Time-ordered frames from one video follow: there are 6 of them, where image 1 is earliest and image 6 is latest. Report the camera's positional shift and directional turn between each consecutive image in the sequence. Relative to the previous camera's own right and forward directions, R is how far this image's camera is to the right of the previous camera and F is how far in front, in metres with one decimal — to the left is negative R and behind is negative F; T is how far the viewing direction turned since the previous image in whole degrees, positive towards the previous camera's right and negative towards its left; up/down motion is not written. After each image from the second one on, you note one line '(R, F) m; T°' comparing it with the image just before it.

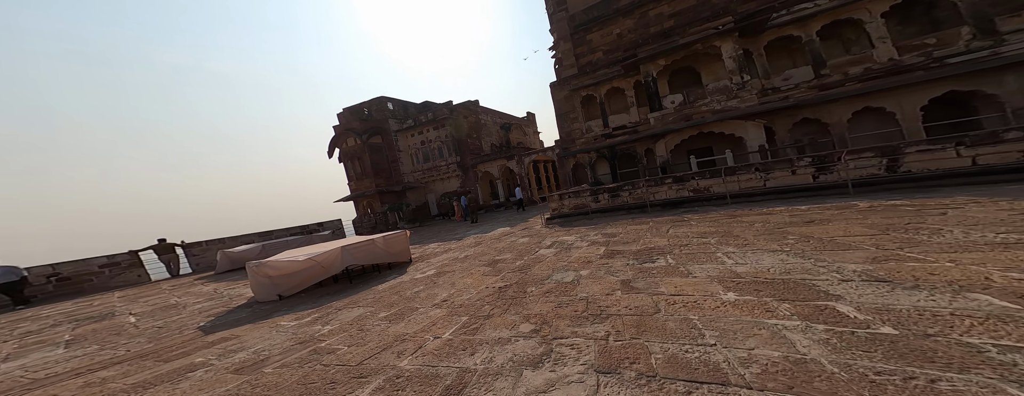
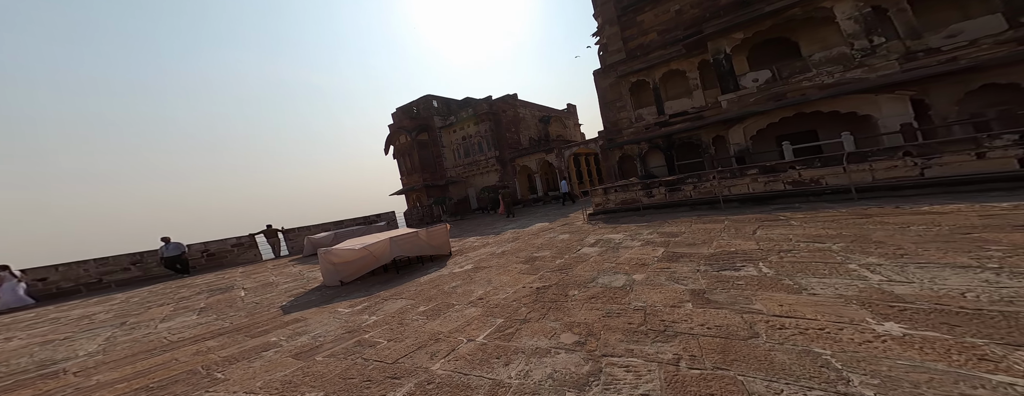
(-0.1, +0.5) m; -6°
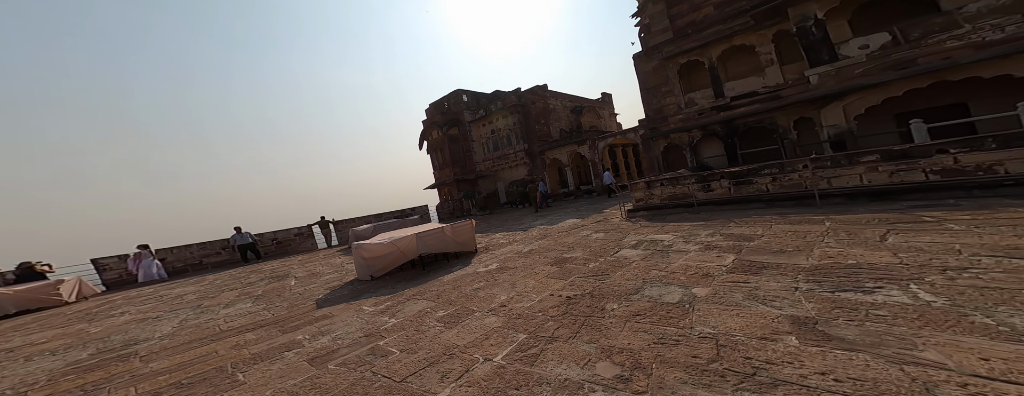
(+0.1, +0.7) m; -6°
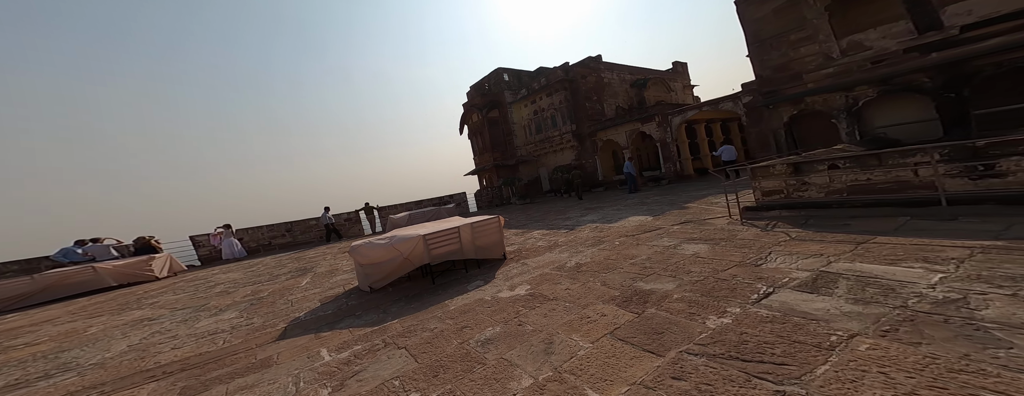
(+0.1, +2.4) m; -9°
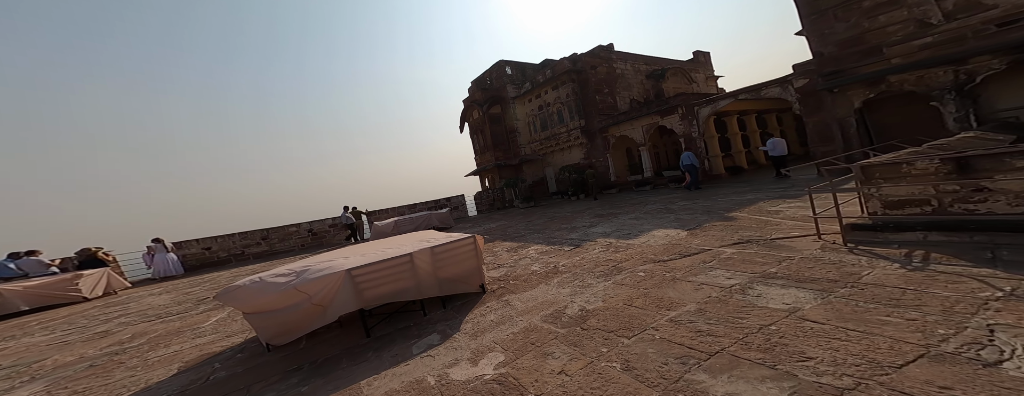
(+0.3, +1.7) m; 0°
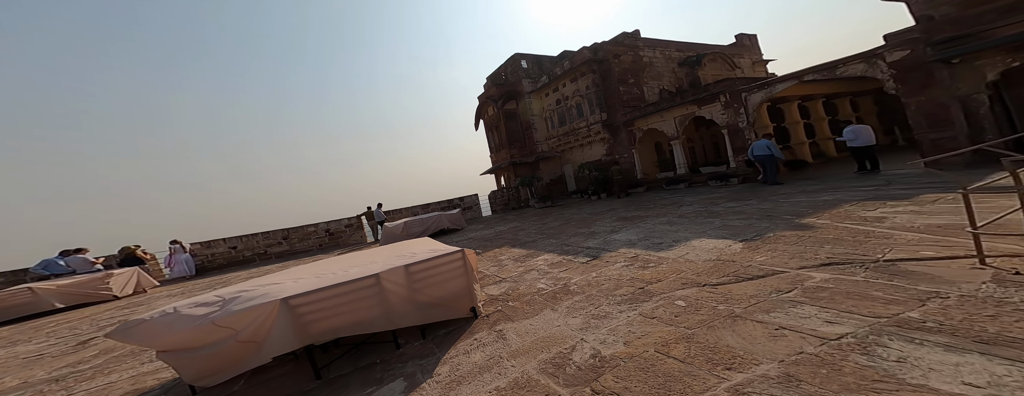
(+0.3, +0.9) m; -5°
